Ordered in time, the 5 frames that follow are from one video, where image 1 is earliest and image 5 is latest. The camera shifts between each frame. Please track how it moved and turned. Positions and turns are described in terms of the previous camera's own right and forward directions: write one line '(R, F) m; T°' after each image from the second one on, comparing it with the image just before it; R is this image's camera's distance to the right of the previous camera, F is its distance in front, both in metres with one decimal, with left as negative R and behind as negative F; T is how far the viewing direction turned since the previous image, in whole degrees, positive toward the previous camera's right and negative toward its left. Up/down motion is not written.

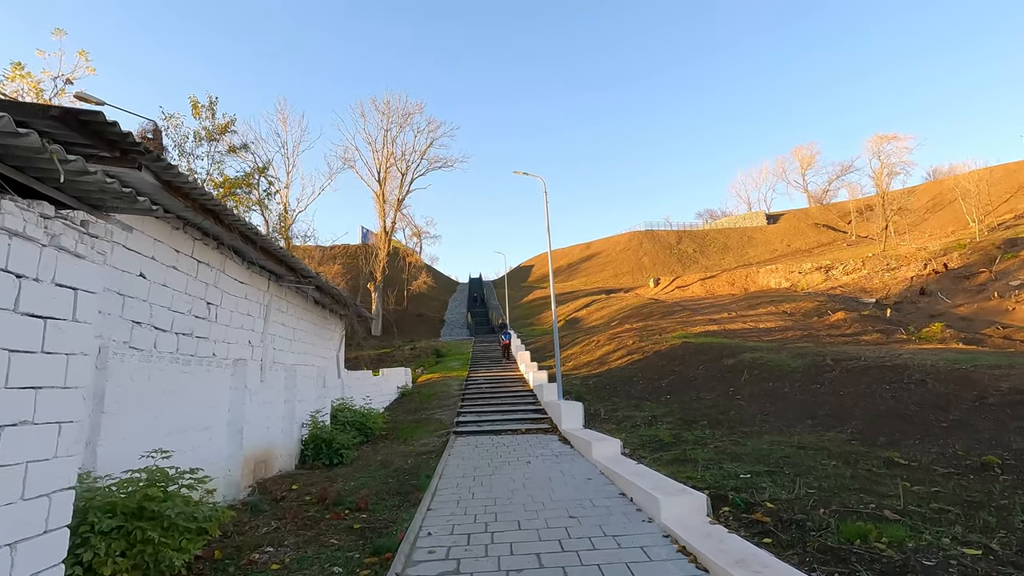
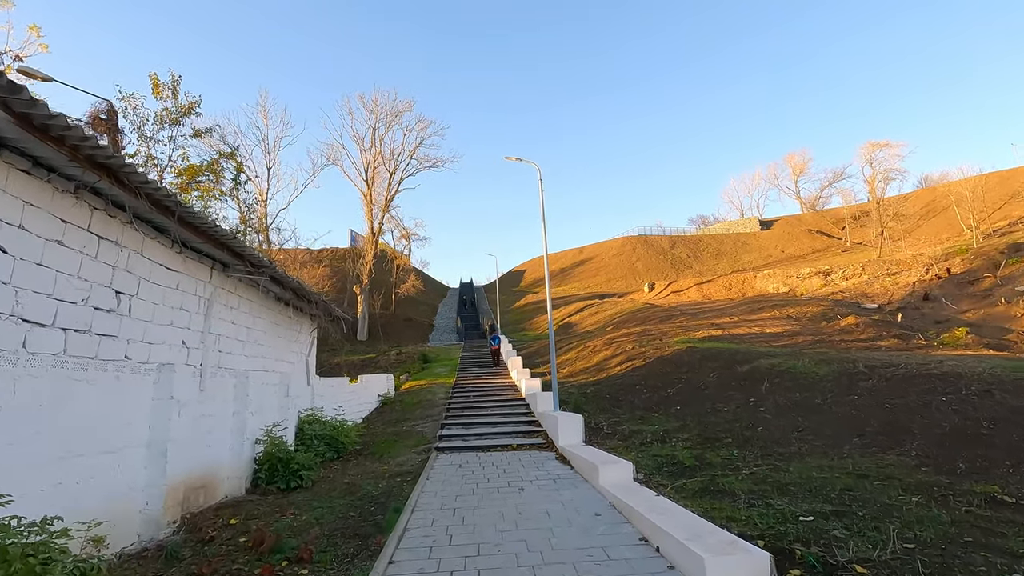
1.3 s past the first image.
(0.0, +1.3) m; +1°
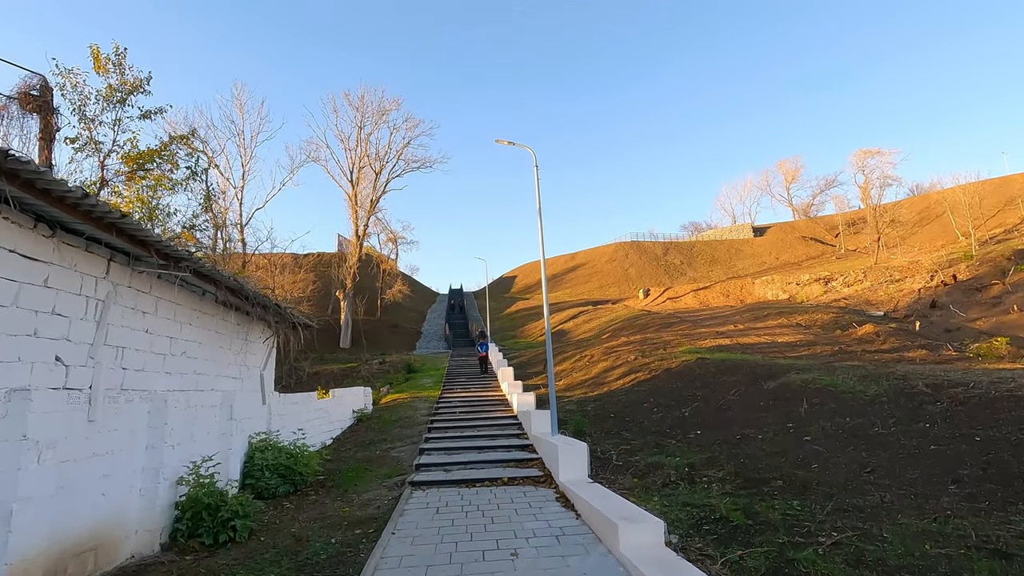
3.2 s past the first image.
(0.0, +1.6) m; +1°
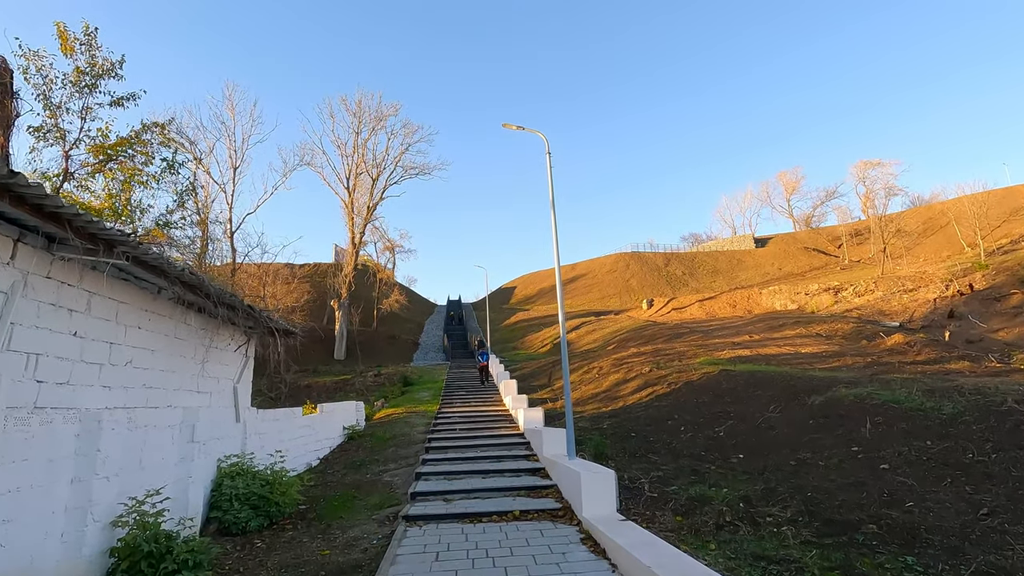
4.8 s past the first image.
(-0.2, +1.1) m; 0°
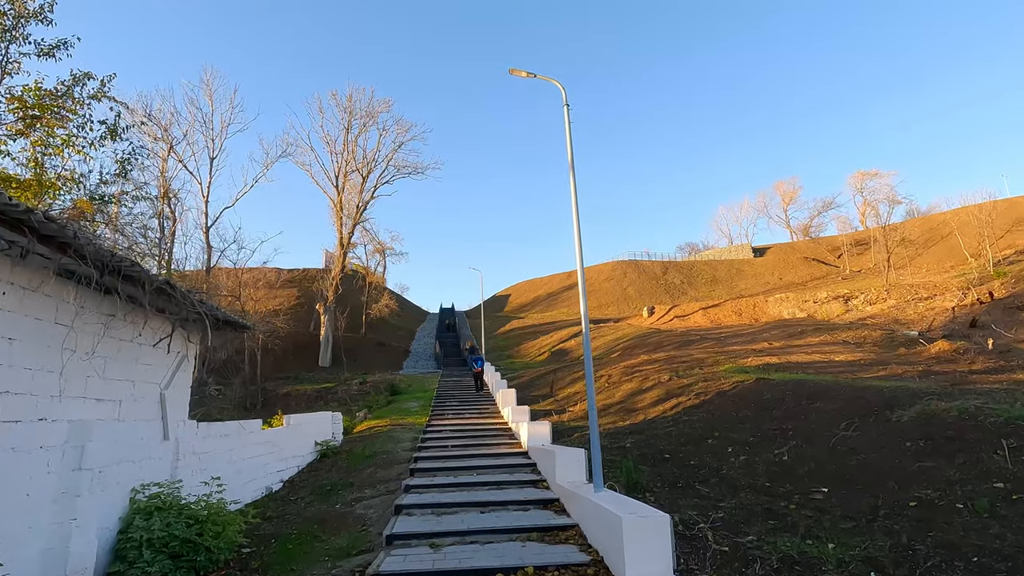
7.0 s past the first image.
(-0.2, +1.8) m; +1°
